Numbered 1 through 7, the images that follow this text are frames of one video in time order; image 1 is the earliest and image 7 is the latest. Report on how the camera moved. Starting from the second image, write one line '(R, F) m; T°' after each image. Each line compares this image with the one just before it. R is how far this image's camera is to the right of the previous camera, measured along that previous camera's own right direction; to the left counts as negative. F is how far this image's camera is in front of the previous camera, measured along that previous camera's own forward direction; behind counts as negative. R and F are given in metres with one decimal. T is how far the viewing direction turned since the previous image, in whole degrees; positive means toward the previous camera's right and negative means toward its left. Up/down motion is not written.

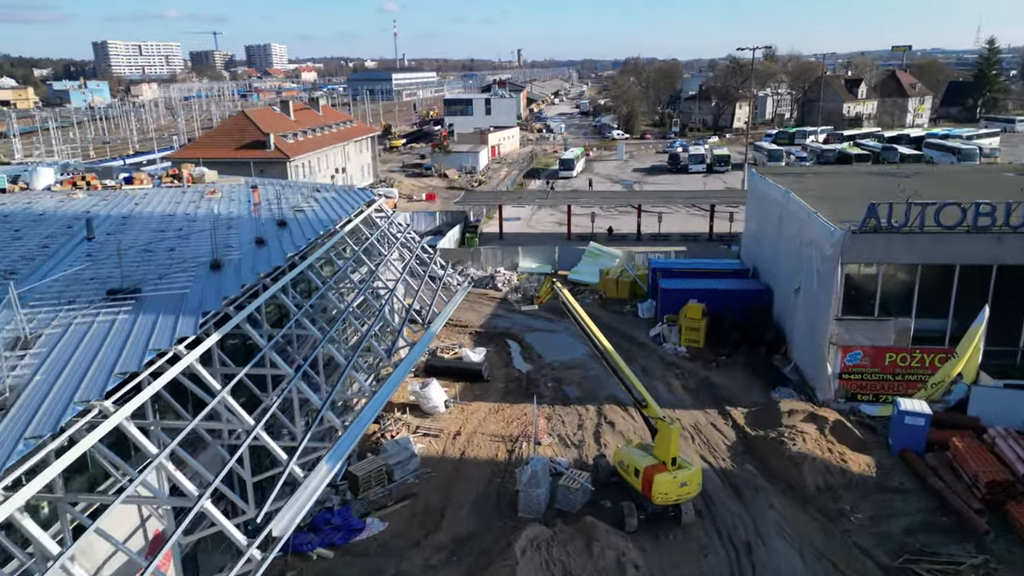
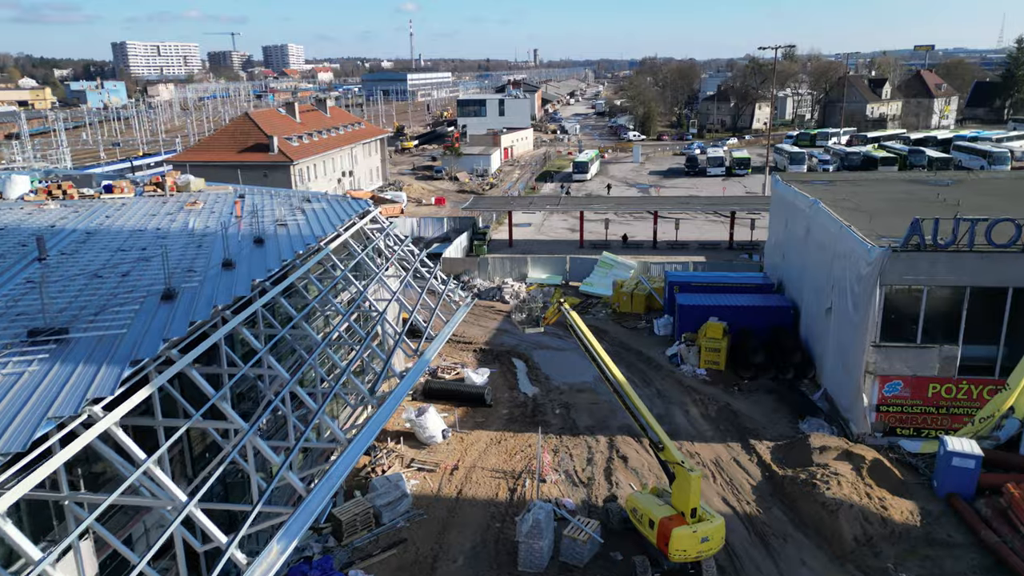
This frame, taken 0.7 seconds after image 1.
(+0.2, +1.4) m; -1°
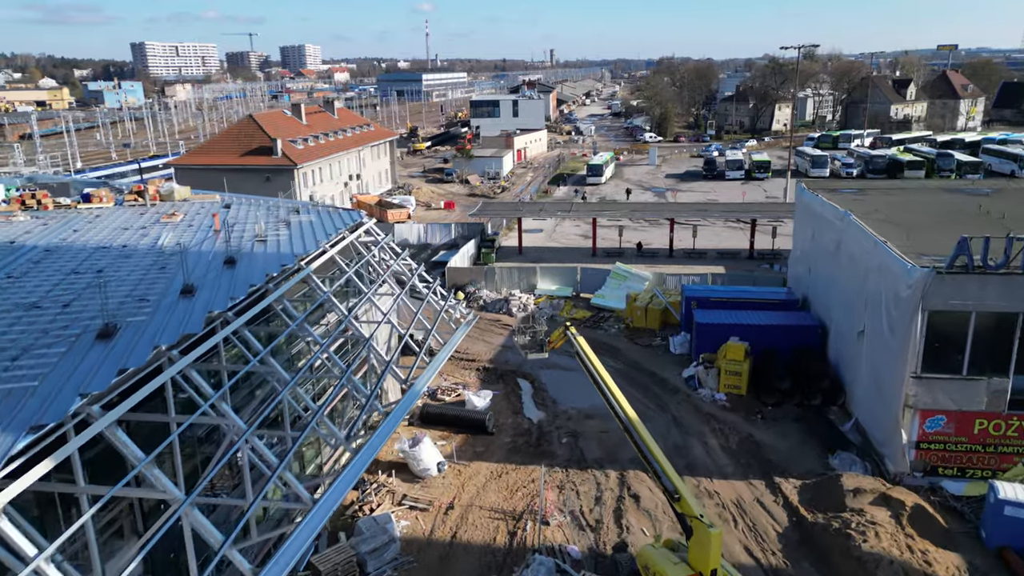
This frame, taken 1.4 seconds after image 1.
(+0.2, +1.2) m; -1°
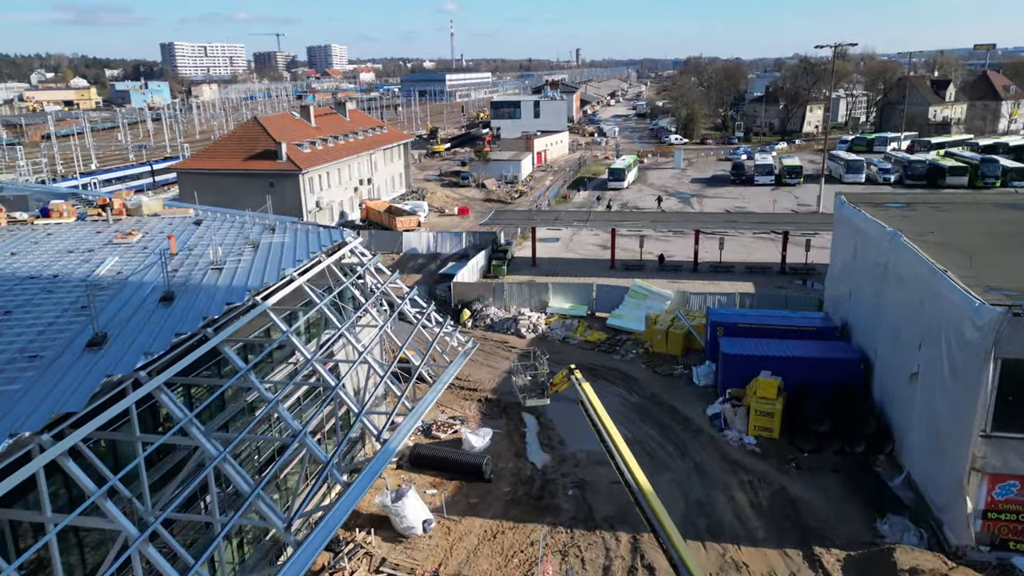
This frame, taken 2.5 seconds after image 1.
(+0.4, +1.8) m; -2°
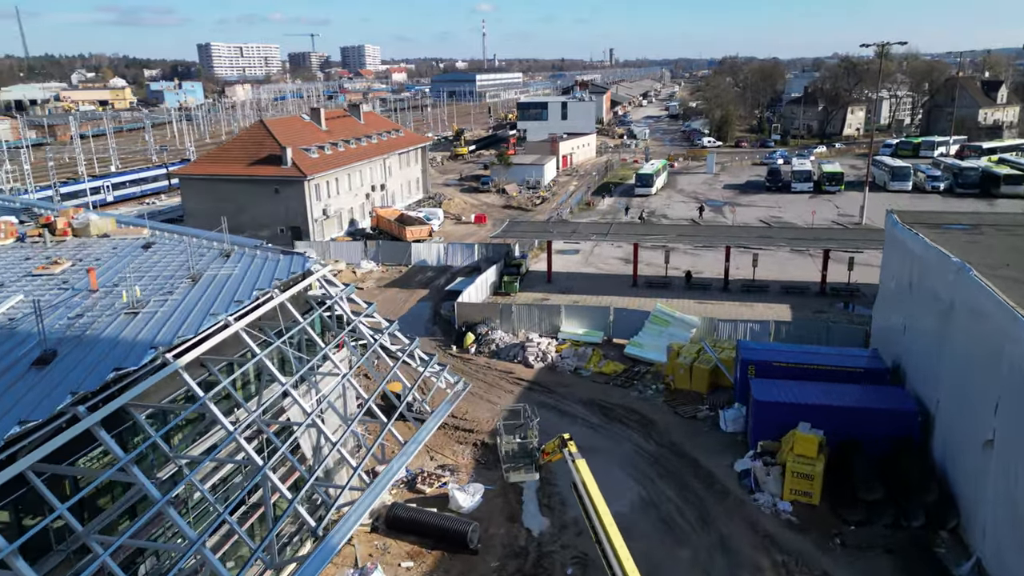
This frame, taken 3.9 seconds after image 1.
(+0.6, +2.1) m; -2°
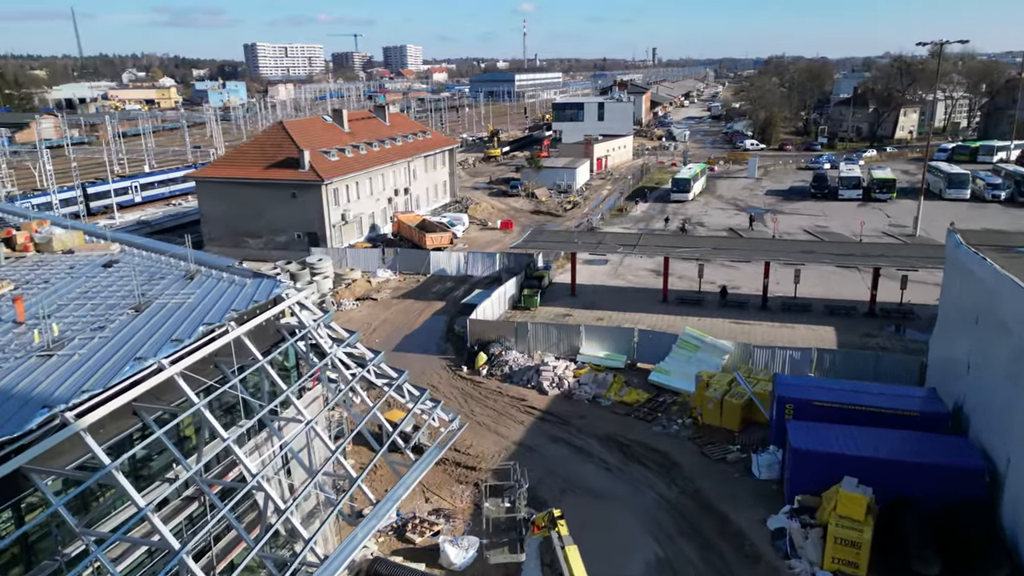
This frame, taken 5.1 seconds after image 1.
(+0.6, +1.6) m; -3°
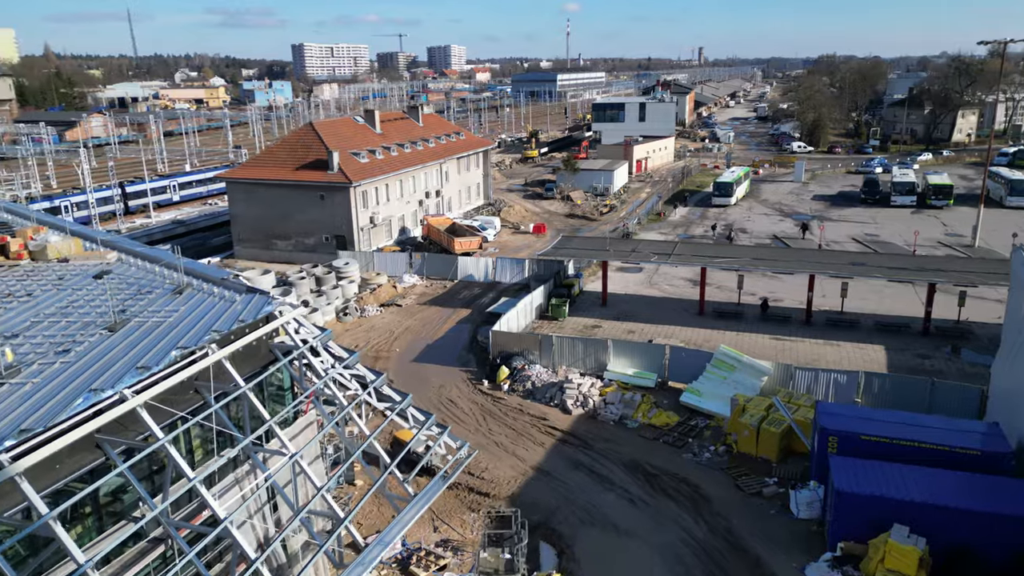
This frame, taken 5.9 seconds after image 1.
(+0.4, +0.9) m; -3°
